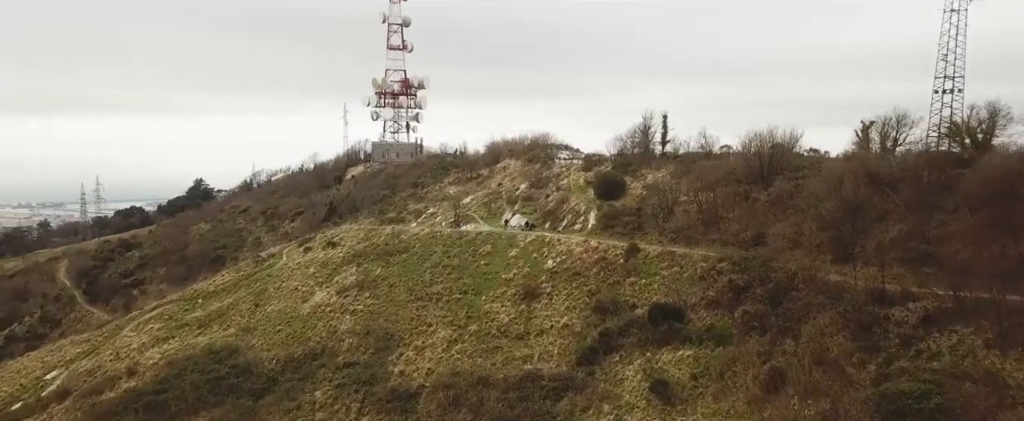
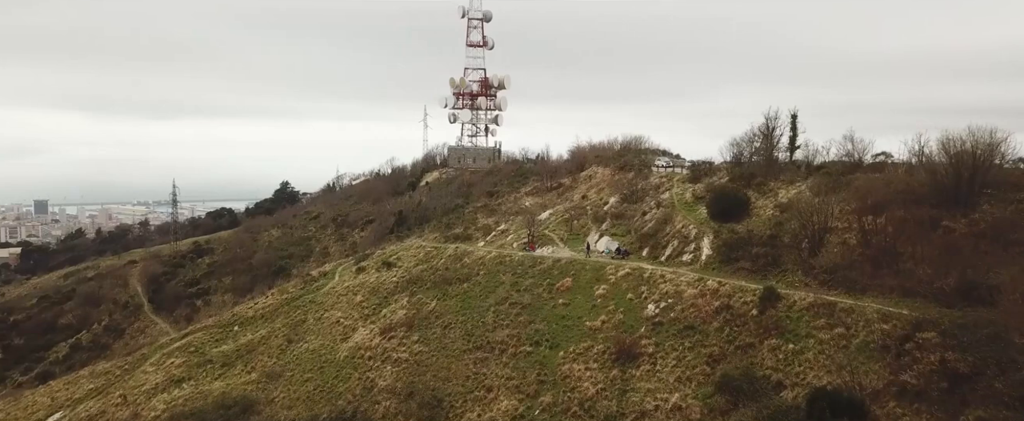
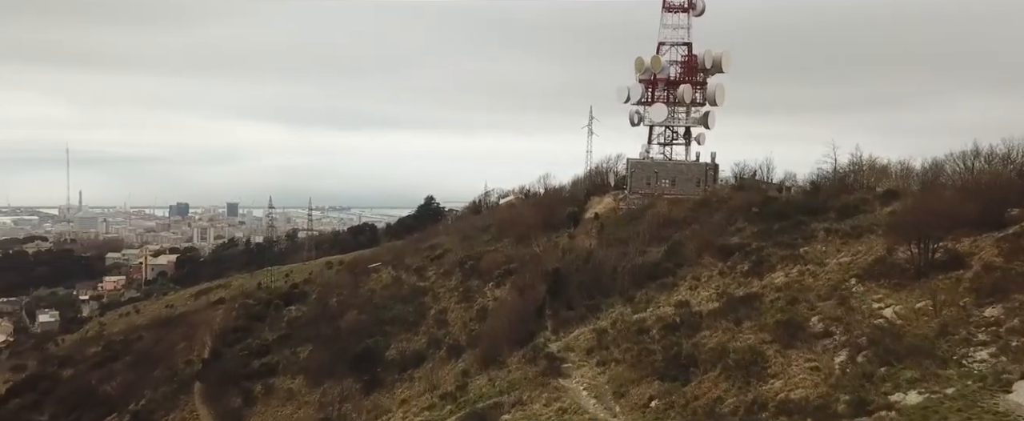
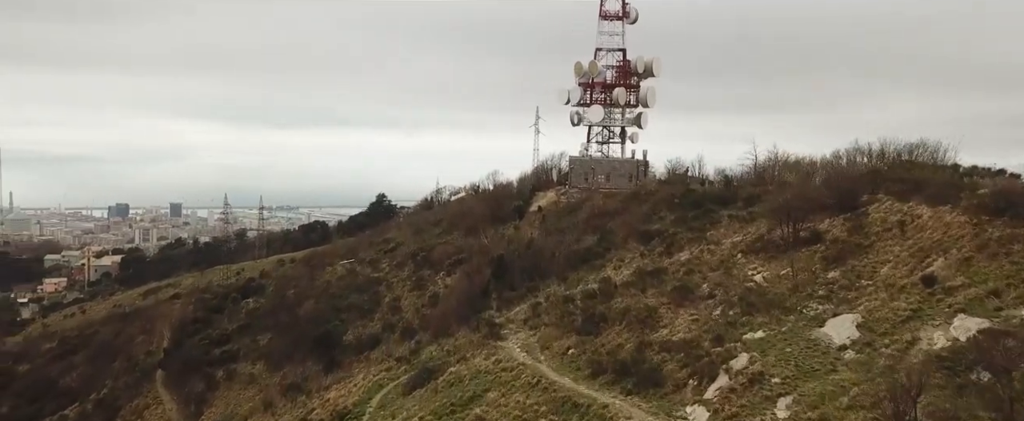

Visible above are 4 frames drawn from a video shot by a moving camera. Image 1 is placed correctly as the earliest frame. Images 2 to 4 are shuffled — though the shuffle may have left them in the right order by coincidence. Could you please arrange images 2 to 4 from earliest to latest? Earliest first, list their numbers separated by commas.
2, 4, 3
